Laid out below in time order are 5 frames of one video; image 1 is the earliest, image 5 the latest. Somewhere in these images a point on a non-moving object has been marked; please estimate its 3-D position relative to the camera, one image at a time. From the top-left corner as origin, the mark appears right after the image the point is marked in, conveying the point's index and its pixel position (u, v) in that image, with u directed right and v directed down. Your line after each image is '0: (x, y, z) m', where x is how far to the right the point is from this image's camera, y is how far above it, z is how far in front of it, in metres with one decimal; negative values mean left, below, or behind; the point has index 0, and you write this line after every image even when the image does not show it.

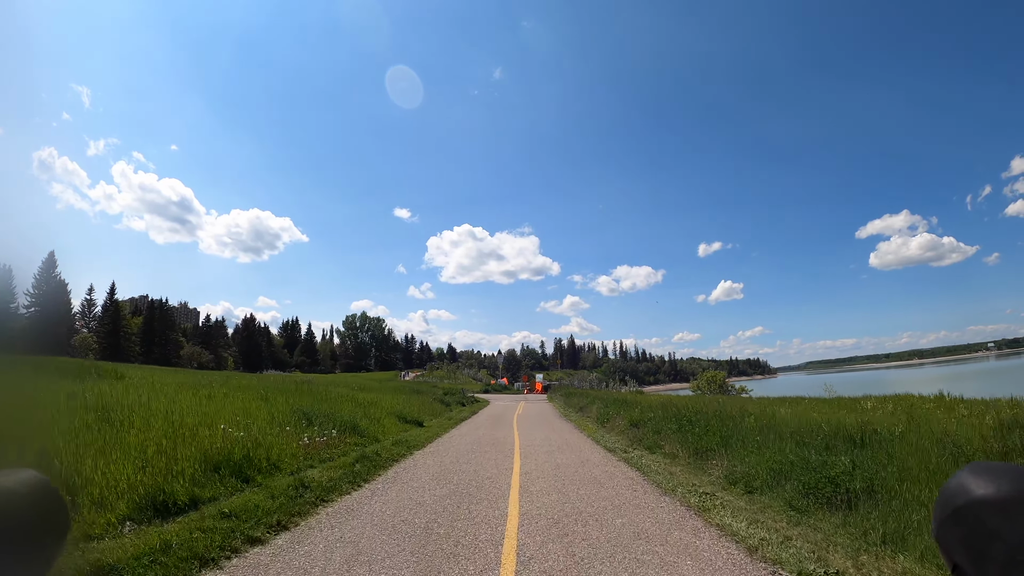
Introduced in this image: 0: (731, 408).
0: (+6.8, -3.7, +15.0) m
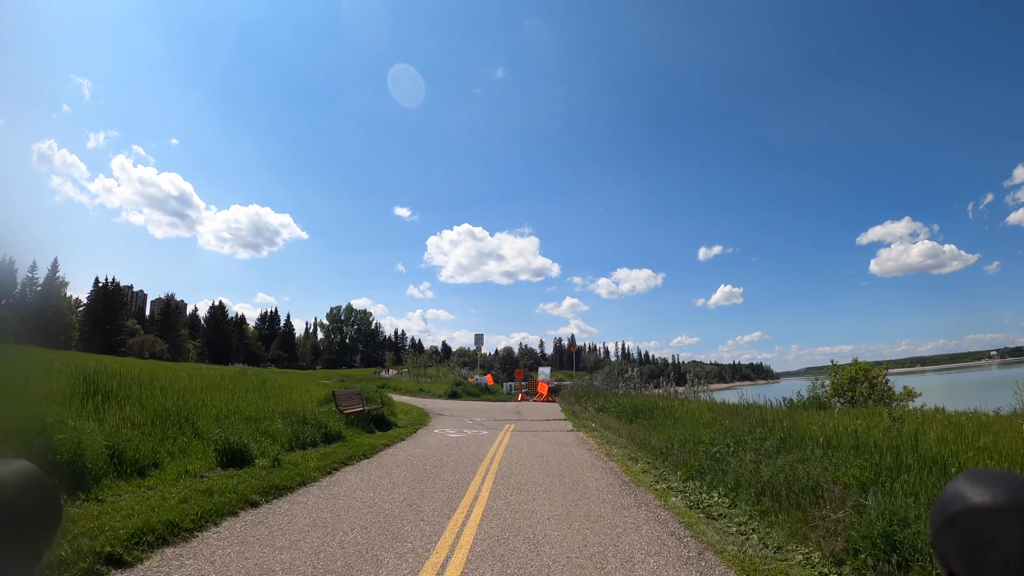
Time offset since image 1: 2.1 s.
0: (+5.9, -3.6, +14.3) m
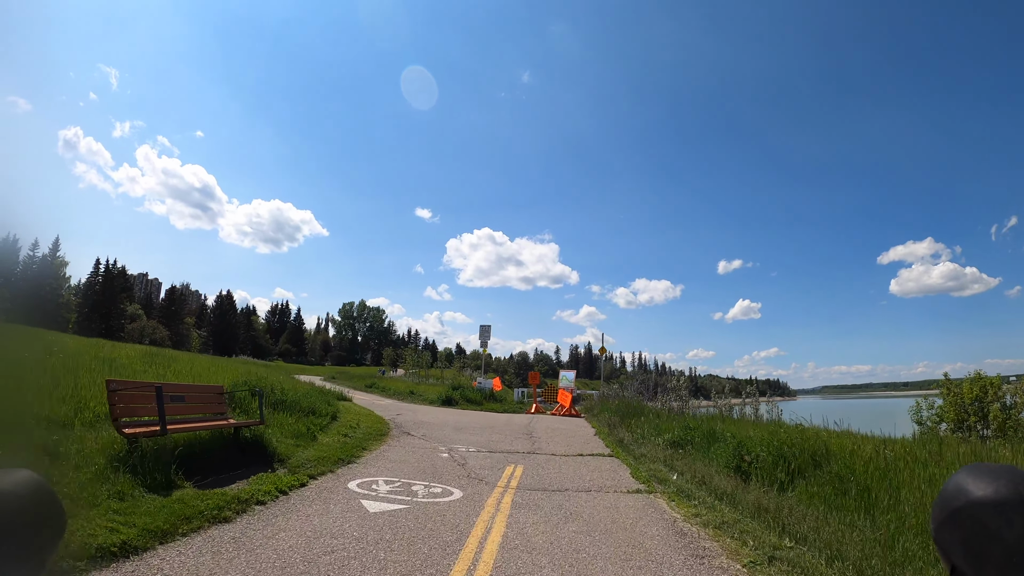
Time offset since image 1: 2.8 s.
0: (+6.3, -3.8, +13.0) m
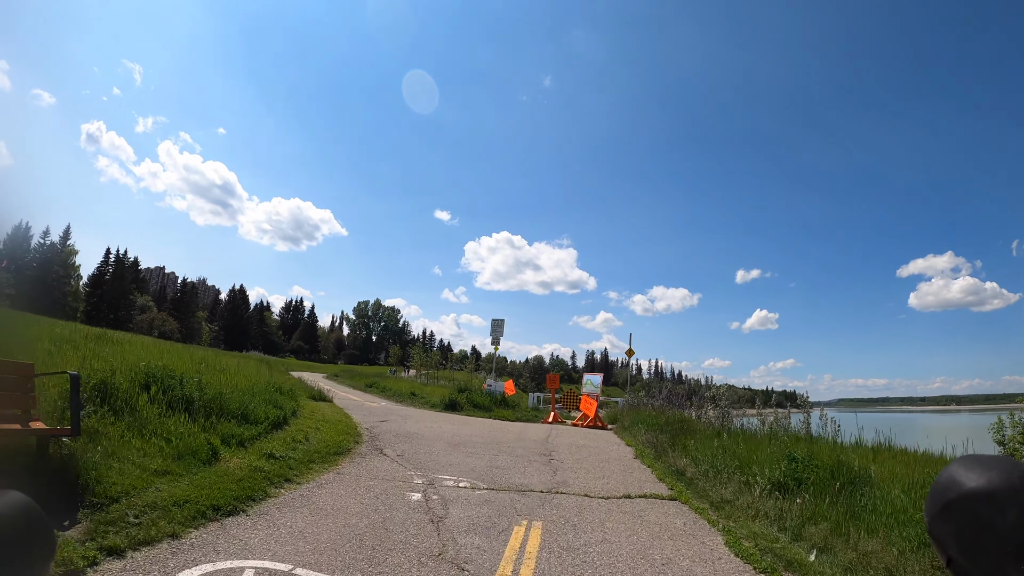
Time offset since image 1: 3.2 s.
0: (+6.6, -3.9, +12.1) m
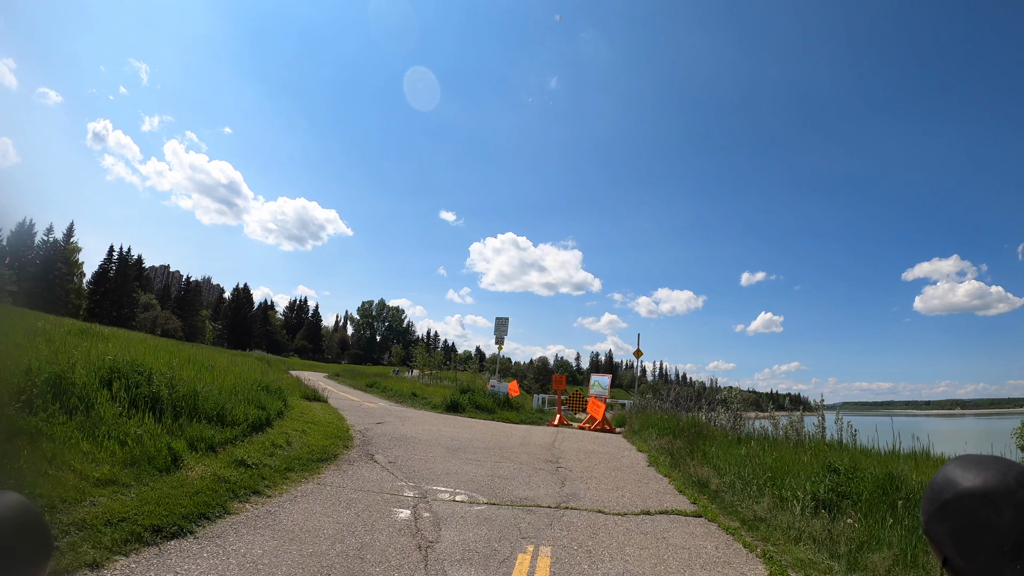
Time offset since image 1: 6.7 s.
0: (+6.7, -3.9, +11.9) m
